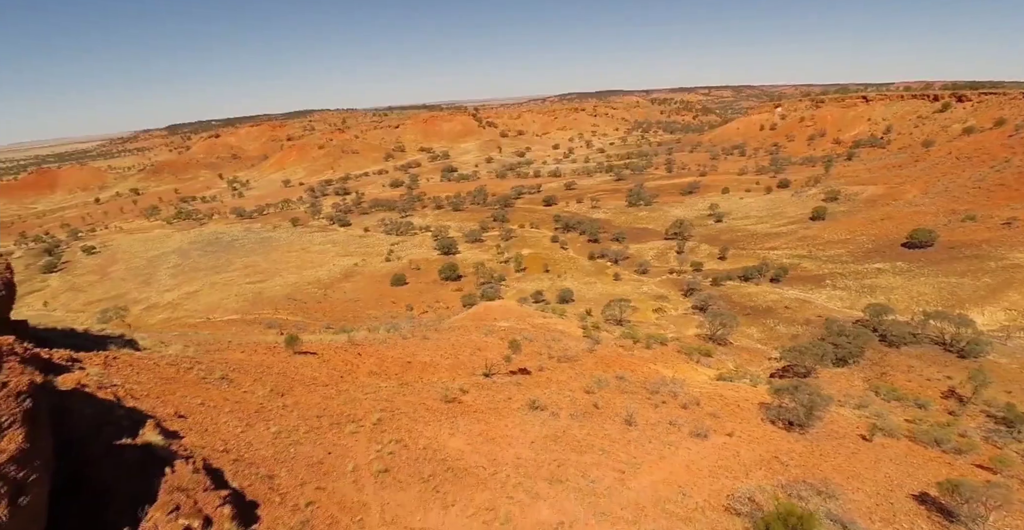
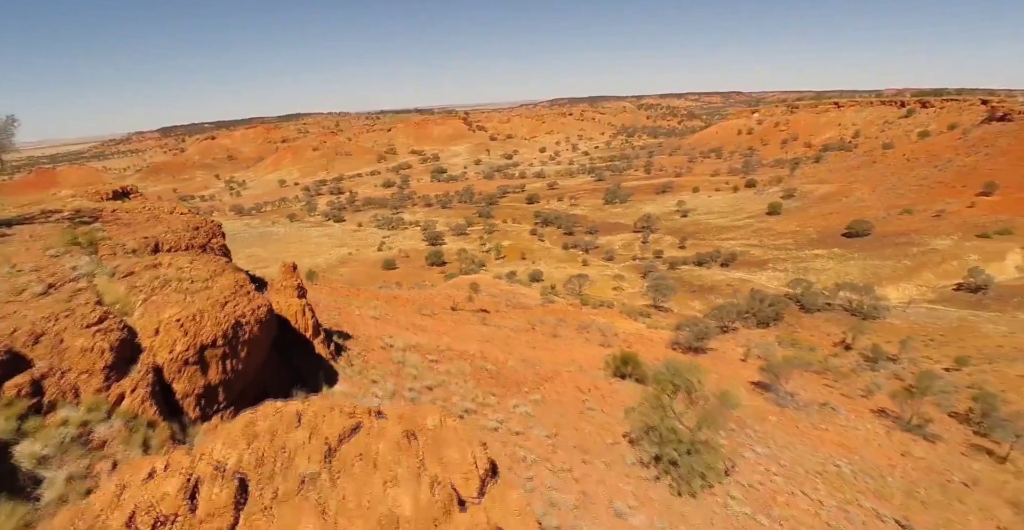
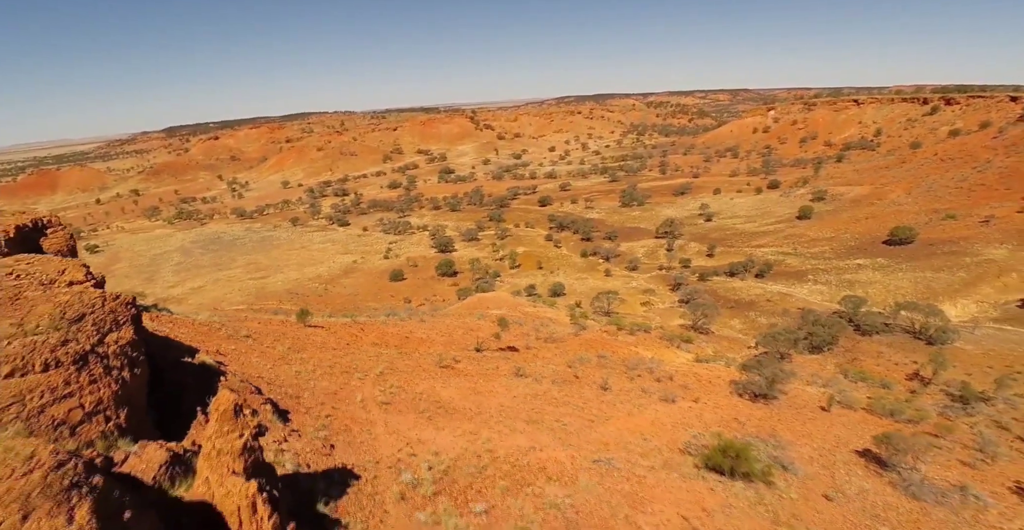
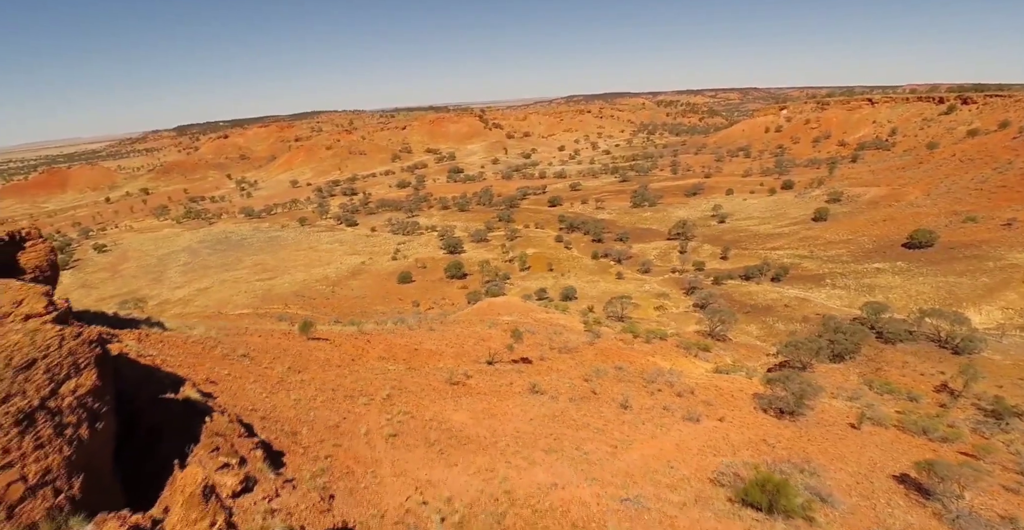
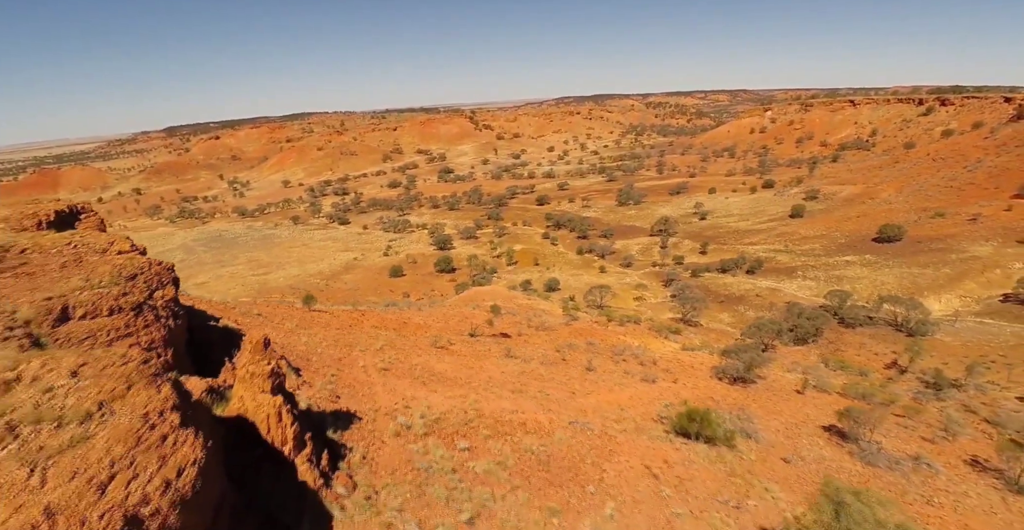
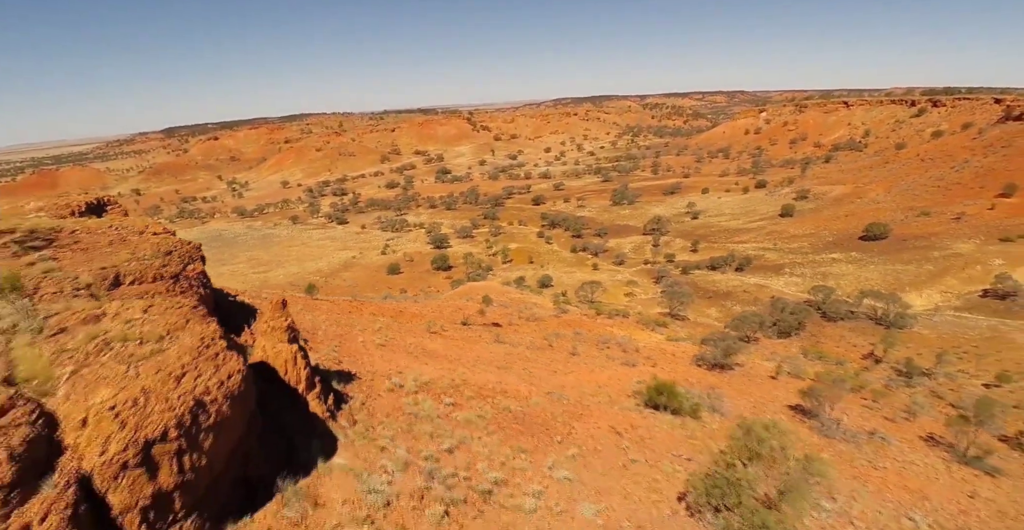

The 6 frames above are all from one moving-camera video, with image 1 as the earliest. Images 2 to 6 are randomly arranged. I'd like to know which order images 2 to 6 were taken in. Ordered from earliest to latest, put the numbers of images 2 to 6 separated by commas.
4, 3, 5, 6, 2
